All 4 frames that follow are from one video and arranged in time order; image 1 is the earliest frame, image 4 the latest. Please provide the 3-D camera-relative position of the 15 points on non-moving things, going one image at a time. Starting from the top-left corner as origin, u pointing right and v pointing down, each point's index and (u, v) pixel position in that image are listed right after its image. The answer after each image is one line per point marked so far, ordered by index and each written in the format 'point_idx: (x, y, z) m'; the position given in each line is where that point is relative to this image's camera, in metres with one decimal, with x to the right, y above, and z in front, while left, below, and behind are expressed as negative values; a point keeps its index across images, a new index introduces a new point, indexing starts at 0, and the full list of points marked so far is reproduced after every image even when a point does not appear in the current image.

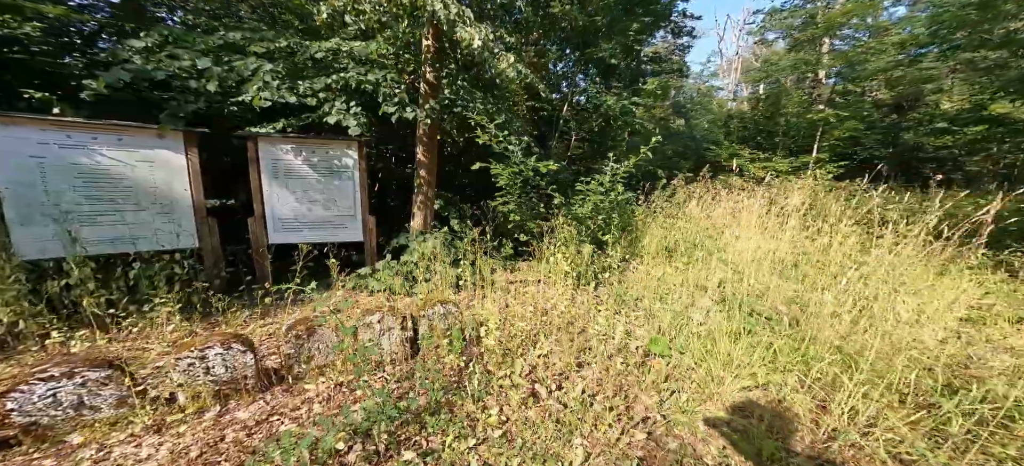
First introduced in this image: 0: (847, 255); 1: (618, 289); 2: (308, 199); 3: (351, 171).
0: (+3.4, -0.2, +3.8) m
1: (+1.0, -0.5, +3.7) m
2: (-2.7, +0.4, +4.8) m
3: (-2.2, +0.8, +4.9) m
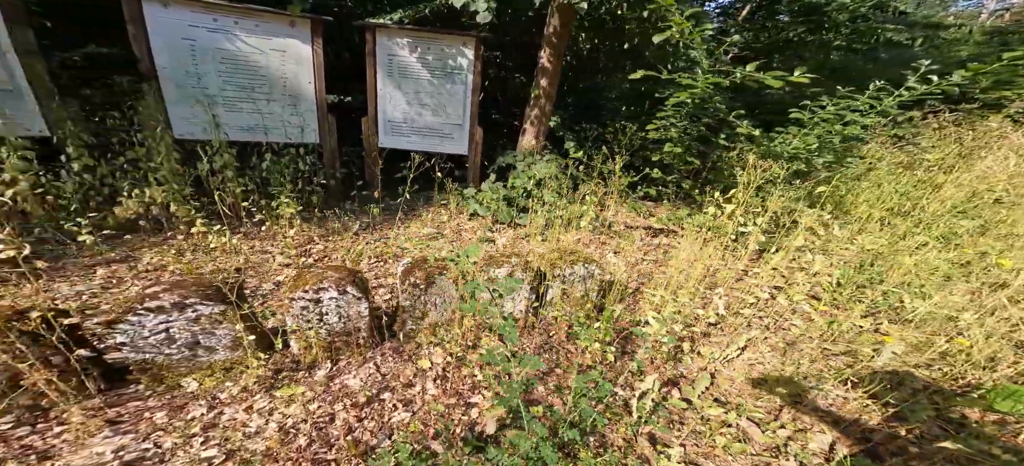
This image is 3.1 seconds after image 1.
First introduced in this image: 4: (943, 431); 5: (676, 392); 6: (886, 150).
0: (+4.5, -0.3, +2.1) m
1: (+2.1, -0.2, +2.6) m
2: (-1.1, +1.4, +4.1) m
3: (-0.5, +1.7, +4.1) m
4: (+1.9, -0.9, +1.6) m
5: (+0.8, -0.8, +1.9) m
6: (+3.3, +0.7, +3.5) m
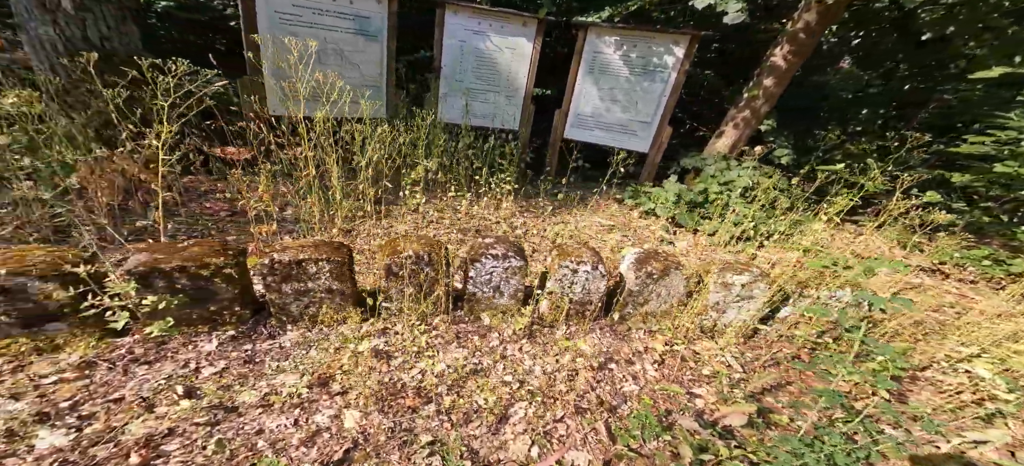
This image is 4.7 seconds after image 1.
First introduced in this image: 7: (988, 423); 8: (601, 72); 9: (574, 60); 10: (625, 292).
0: (+5.3, -1.0, +0.5) m
1: (+3.3, -0.6, +1.7) m
2: (+1.1, +1.5, +4.3) m
3: (+1.7, +1.7, +4.0) m
4: (+2.7, -1.2, +1.0) m
5: (+1.8, -0.9, +1.5) m
6: (+4.9, +0.1, +2.1) m
7: (+1.9, -0.8, +1.6) m
8: (+1.0, +1.7, +4.2) m
9: (+0.7, +1.9, +4.2) m
10: (+0.6, -0.3, +2.0) m
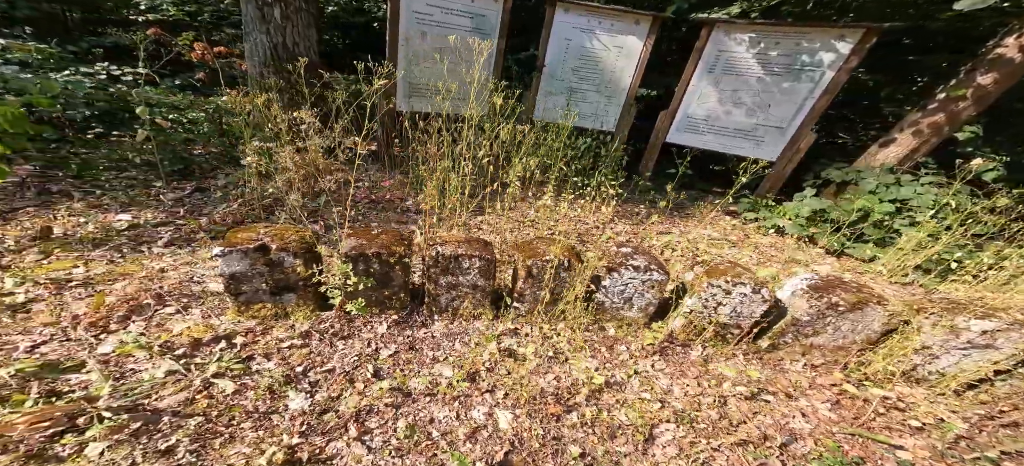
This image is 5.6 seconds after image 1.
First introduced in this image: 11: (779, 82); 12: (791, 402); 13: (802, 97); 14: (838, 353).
0: (+5.5, -1.5, -0.6) m
1: (+3.8, -0.9, +1.0) m
2: (+2.3, +1.3, +3.9) m
3: (+2.9, +1.5, +3.5) m
4: (+3.0, -1.4, +0.4) m
5: (+2.2, -1.1, +1.1) m
6: (+5.5, -0.3, +1.1) m
7: (+2.4, -1.0, +1.2) m
8: (+2.2, +1.6, +3.8) m
9: (+1.9, +1.8, +3.9) m
10: (+1.2, -0.4, +1.8) m
11: (+2.6, +1.5, +3.7) m
12: (+1.1, -0.7, +1.6) m
13: (+2.8, +1.3, +3.7) m
14: (+1.4, -0.6, +1.7) m
